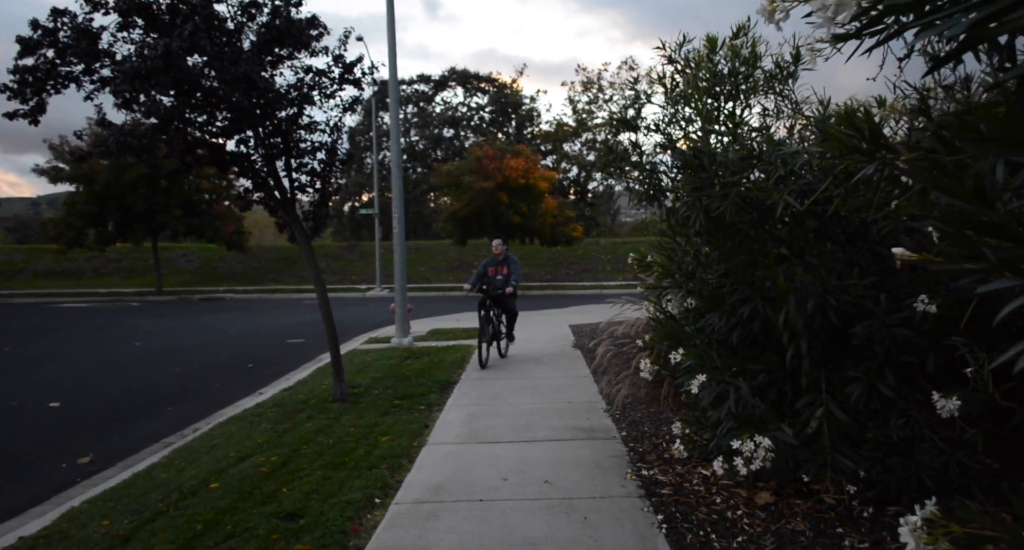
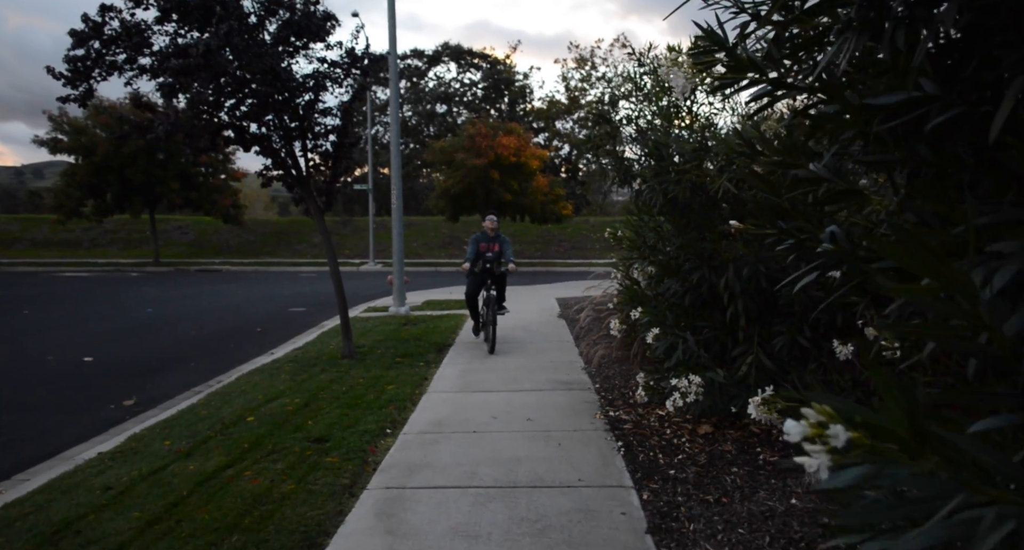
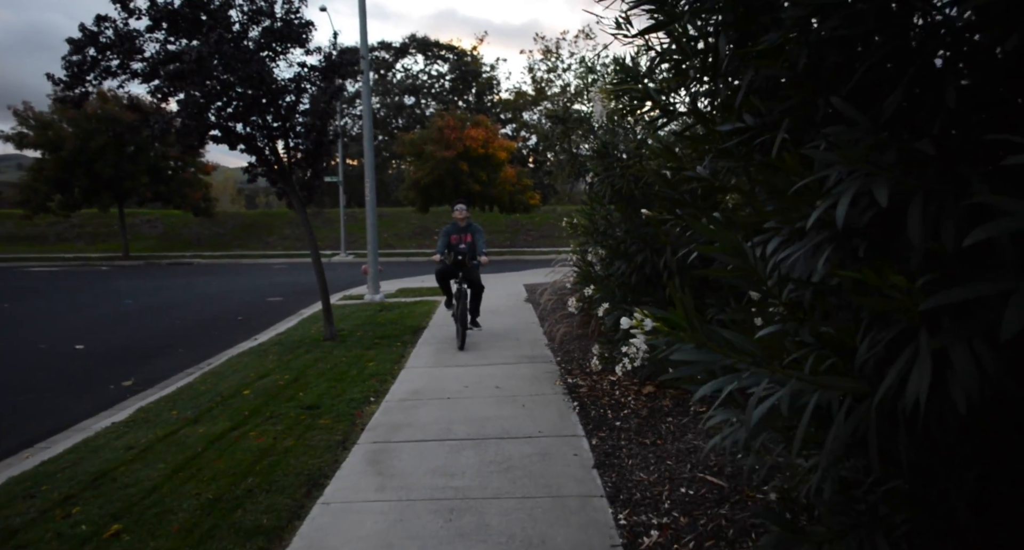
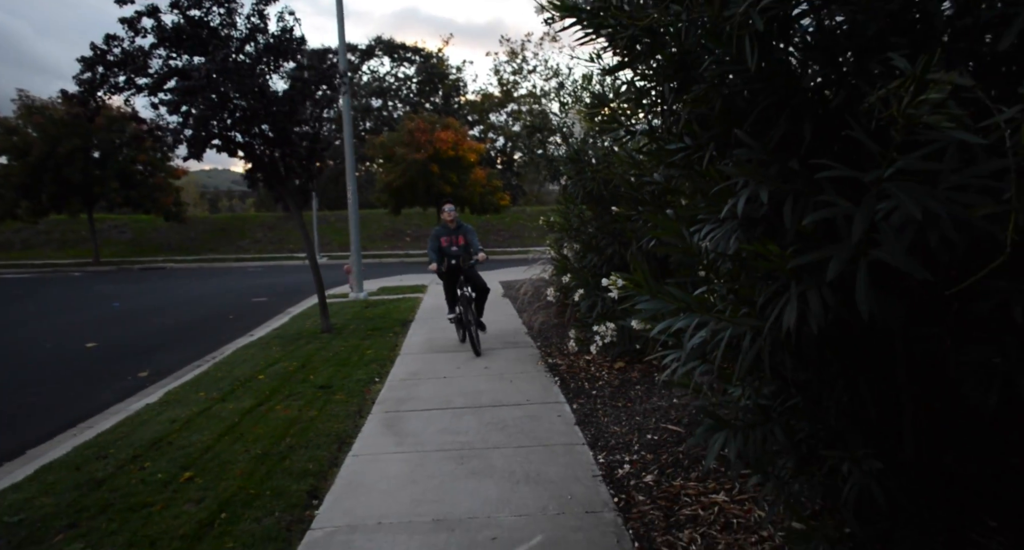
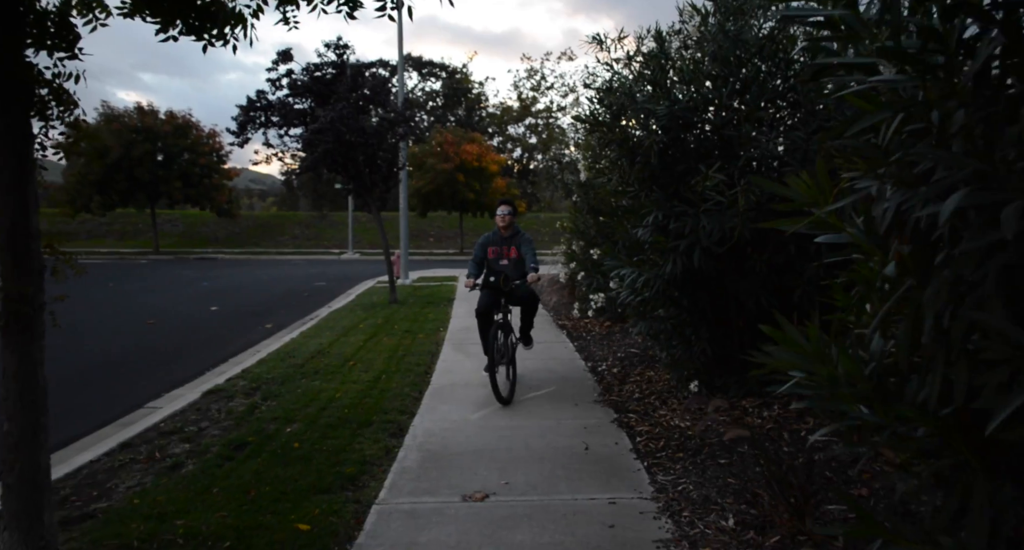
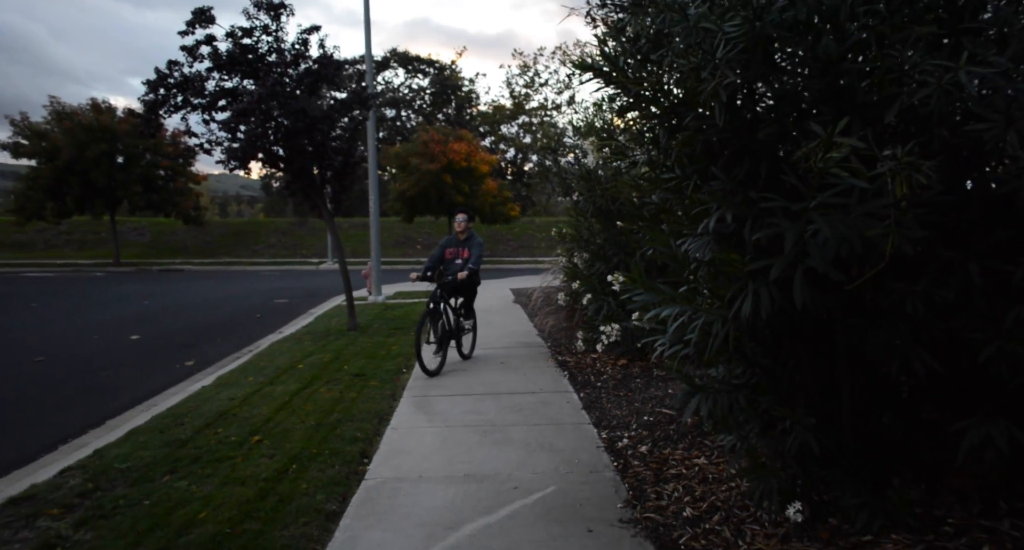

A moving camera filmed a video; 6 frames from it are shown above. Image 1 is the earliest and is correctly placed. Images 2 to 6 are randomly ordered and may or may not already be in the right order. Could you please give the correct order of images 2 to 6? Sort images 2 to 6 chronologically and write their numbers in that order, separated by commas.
2, 3, 4, 6, 5
